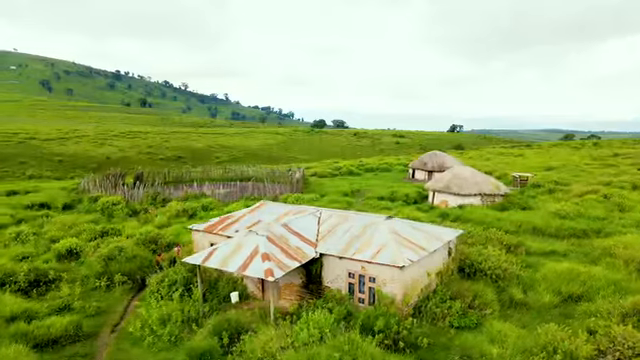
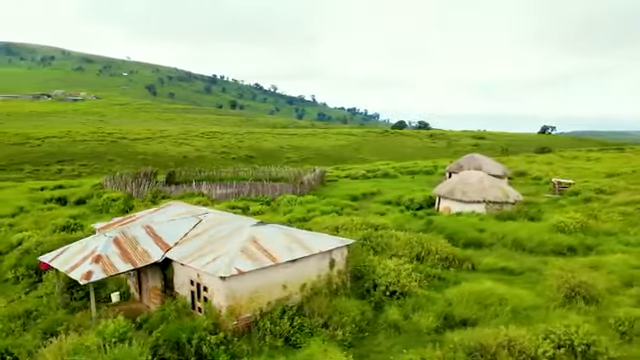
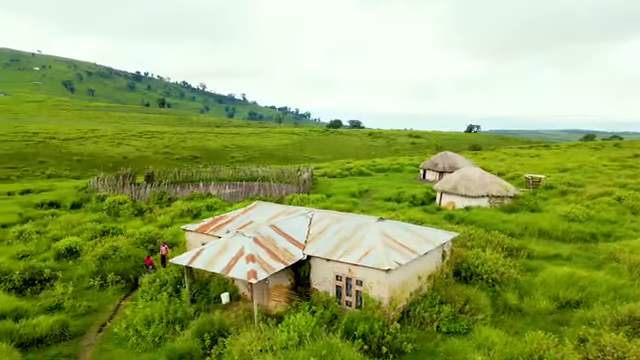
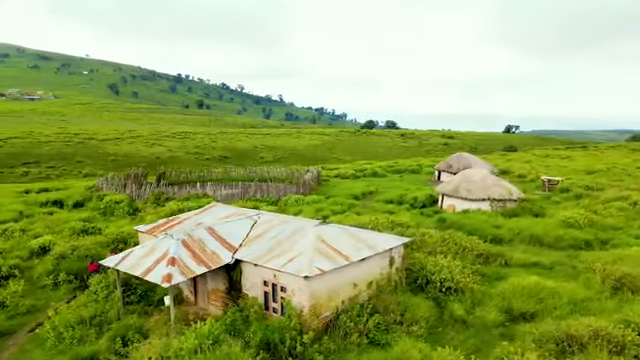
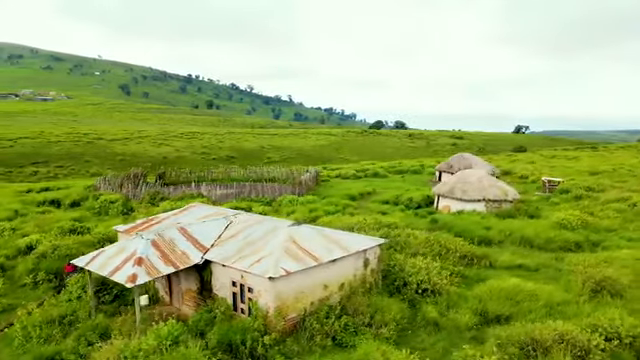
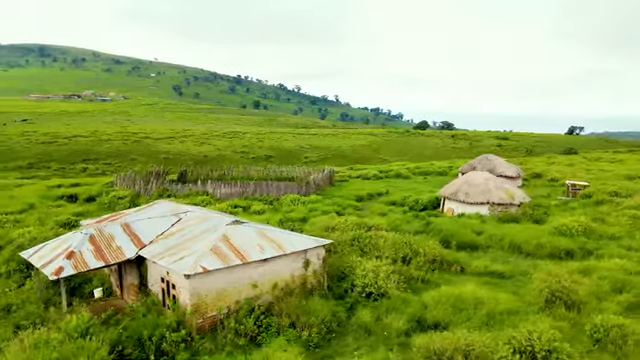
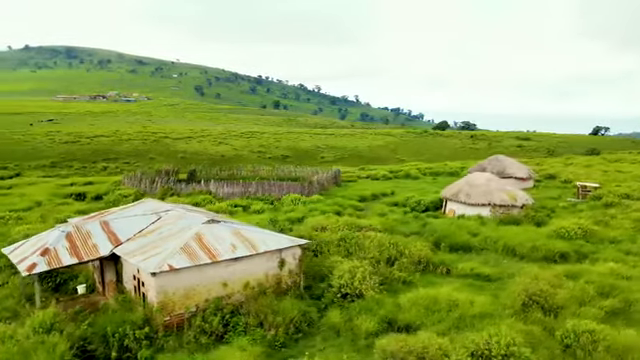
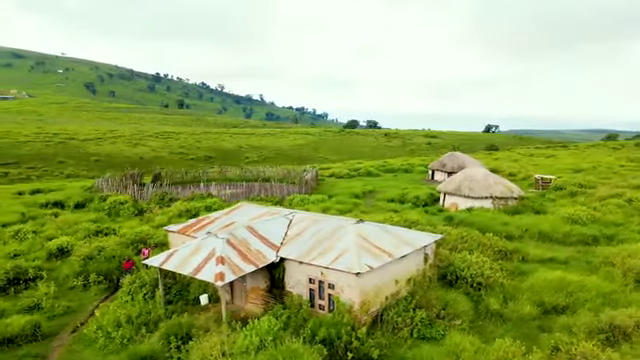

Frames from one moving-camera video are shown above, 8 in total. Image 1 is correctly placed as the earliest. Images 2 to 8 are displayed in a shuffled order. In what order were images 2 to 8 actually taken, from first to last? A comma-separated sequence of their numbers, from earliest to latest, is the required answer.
3, 8, 4, 5, 2, 6, 7
